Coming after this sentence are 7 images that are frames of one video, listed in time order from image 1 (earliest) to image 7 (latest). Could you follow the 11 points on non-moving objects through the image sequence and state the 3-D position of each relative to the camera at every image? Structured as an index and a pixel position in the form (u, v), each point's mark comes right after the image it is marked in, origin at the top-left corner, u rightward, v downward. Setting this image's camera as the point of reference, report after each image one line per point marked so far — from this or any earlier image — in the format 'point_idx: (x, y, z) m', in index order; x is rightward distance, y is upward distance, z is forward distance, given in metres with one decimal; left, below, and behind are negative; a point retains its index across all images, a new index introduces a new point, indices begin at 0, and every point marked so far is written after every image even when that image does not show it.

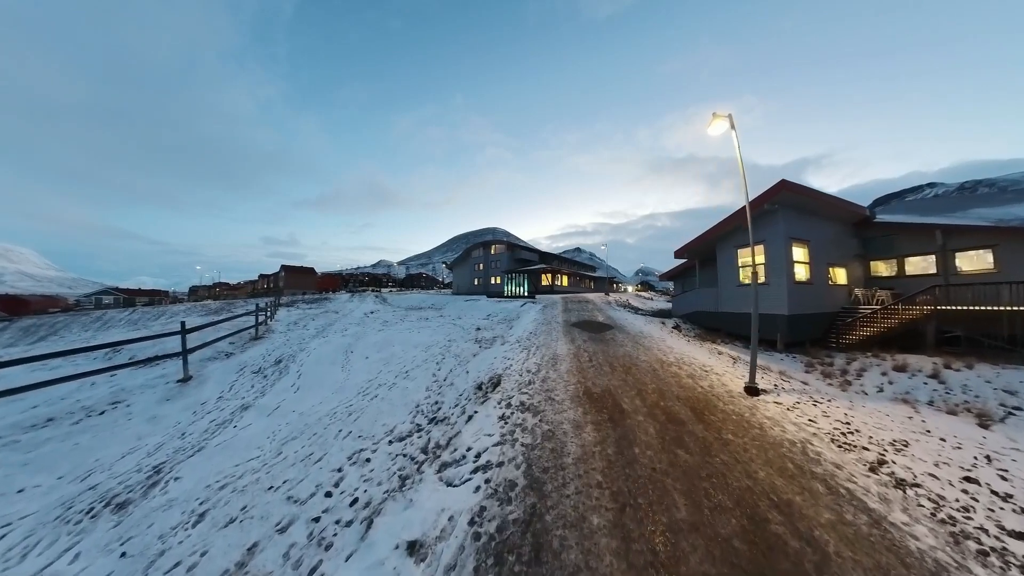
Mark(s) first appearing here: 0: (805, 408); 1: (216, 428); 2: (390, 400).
0: (+8.9, -3.7, +6.2) m
1: (-15.4, -7.3, +10.6) m
2: (-5.8, -5.3, +9.6) m
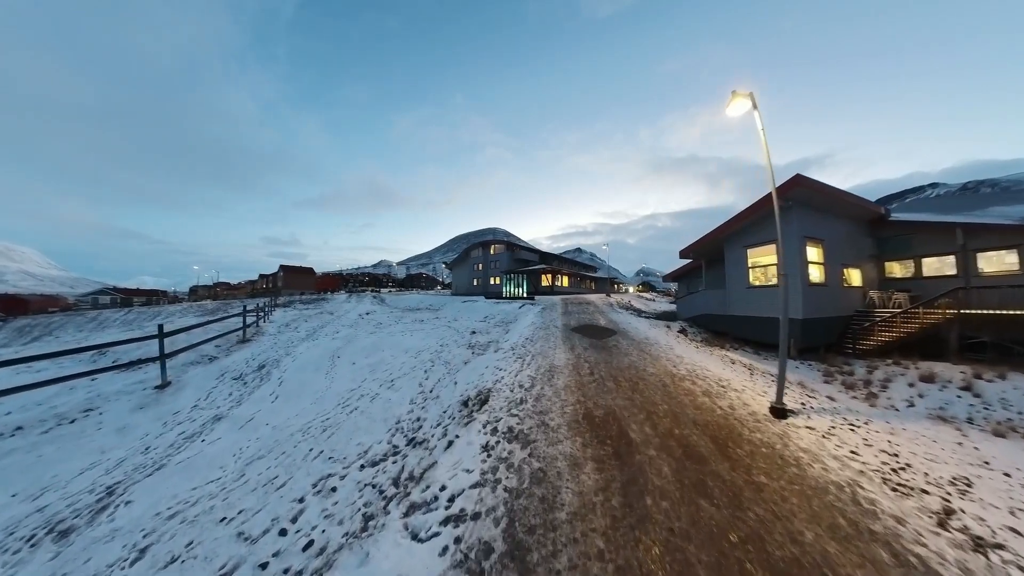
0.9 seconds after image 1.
0: (+8.5, -3.9, +5.3) m
1: (-15.7, -7.4, +9.8) m
2: (-6.1, -5.4, +8.8) m
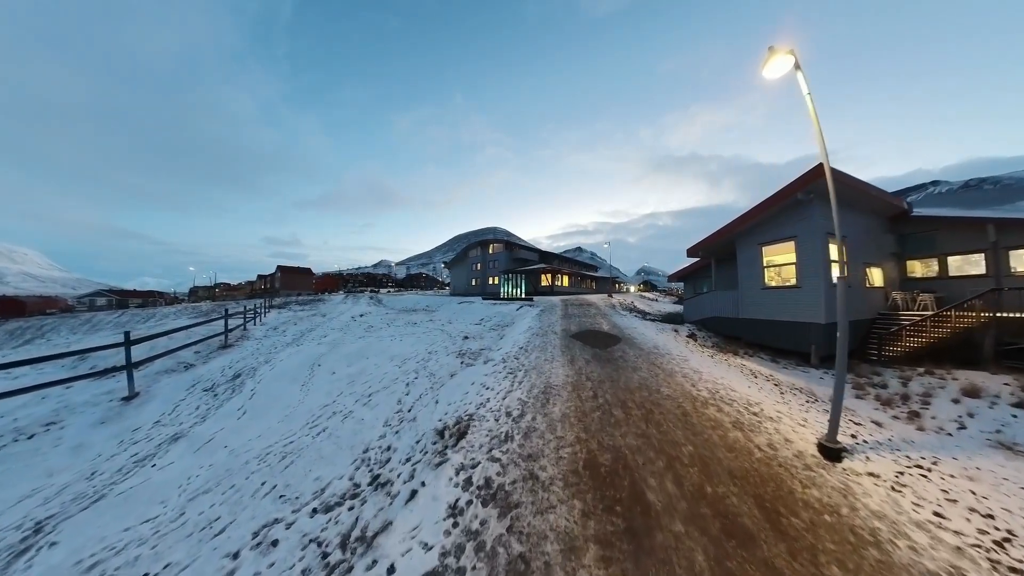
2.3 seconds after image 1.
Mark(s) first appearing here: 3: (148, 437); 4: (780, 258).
0: (+8.1, -4.0, +4.1) m
1: (-16.1, -7.6, +8.7) m
2: (-6.5, -5.6, +7.7) m
3: (-18.1, -7.4, +10.2) m
4: (+17.6, +1.9, +13.4) m
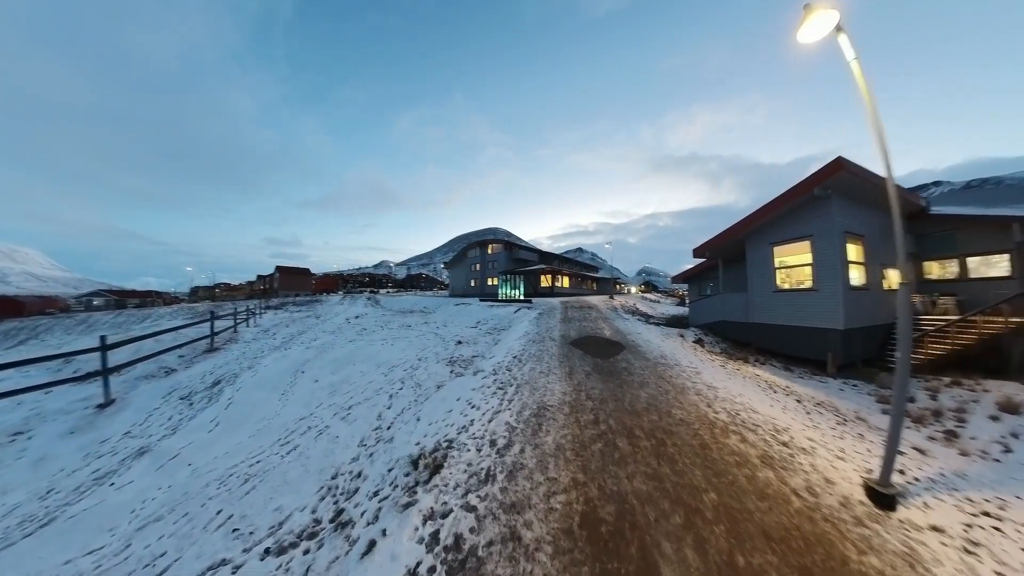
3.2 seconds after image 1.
0: (+7.8, -4.2, +3.3) m
1: (-16.4, -7.7, +8.0) m
2: (-6.8, -5.7, +6.9) m
3: (-18.4, -7.5, +9.5) m
4: (+17.3, +1.8, +12.6) m
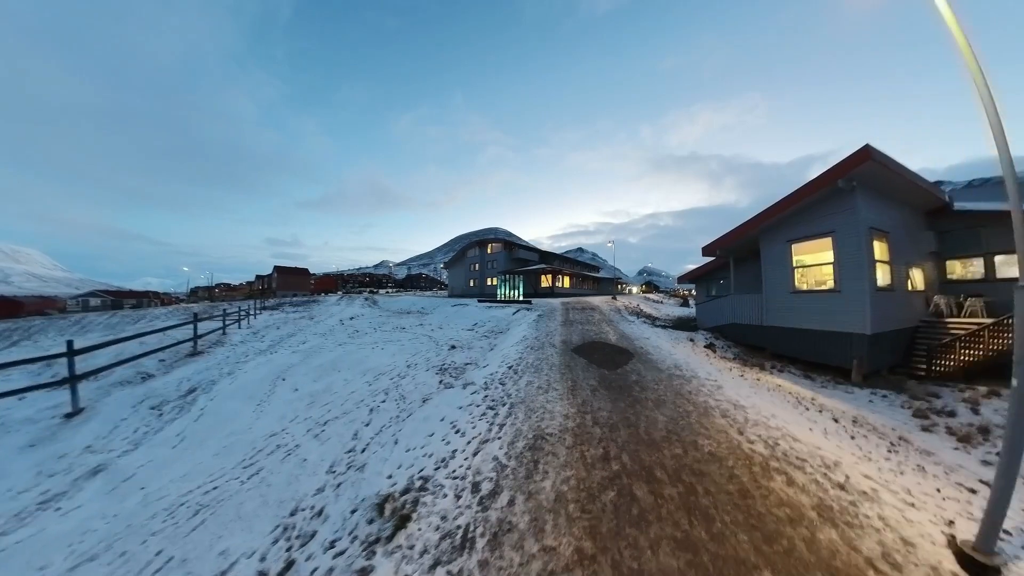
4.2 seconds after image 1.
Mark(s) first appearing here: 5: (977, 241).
0: (+7.6, -4.2, +2.4) m
1: (-16.6, -7.8, +7.1) m
2: (-7.0, -5.8, +6.0) m
3: (-18.6, -7.6, +8.6) m
4: (+17.1, +1.7, +11.6) m
5: (+33.7, +3.4, +14.8) m
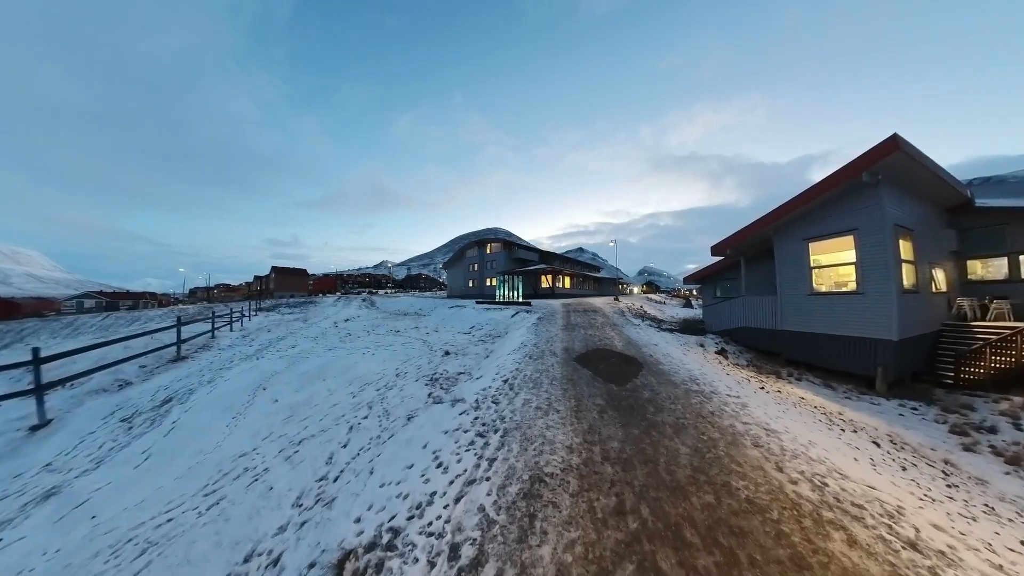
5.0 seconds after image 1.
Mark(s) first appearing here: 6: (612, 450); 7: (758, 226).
0: (+7.4, -4.3, +1.6) m
1: (-16.8, -7.9, +6.3) m
2: (-7.2, -5.9, +5.2) m
3: (-18.8, -7.7, +7.9) m
4: (+17.0, +1.6, +10.8) m
5: (+33.6, +3.3, +14.0) m
6: (+2.1, -3.3, +4.4) m
7: (+14.7, +3.7, +12.2) m
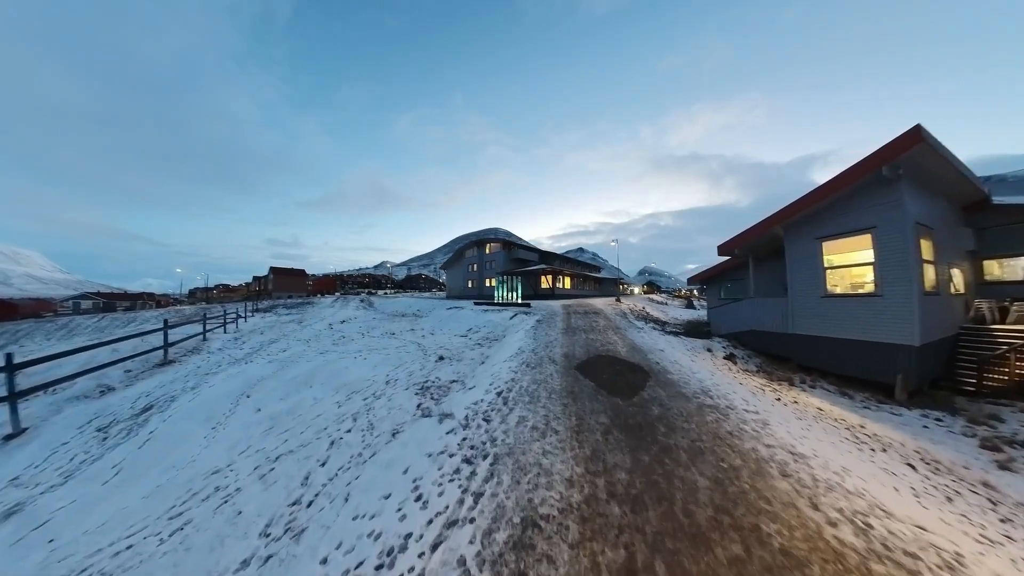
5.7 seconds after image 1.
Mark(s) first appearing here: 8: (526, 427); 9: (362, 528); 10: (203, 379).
0: (+7.3, -4.4, +1.0) m
1: (-16.9, -8.0, +5.8) m
2: (-7.4, -6.0, +4.7) m
3: (-18.9, -7.8, +7.3) m
4: (+16.8, +1.5, +10.3) m
5: (+33.4, +3.2, +13.4) m
6: (+1.9, -3.4, +3.8) m
7: (+14.5, +3.6, +11.6) m
8: (+0.3, -3.3, +5.1) m
9: (-2.7, -4.2, +3.7) m
10: (-20.1, -5.9, +13.4) m
